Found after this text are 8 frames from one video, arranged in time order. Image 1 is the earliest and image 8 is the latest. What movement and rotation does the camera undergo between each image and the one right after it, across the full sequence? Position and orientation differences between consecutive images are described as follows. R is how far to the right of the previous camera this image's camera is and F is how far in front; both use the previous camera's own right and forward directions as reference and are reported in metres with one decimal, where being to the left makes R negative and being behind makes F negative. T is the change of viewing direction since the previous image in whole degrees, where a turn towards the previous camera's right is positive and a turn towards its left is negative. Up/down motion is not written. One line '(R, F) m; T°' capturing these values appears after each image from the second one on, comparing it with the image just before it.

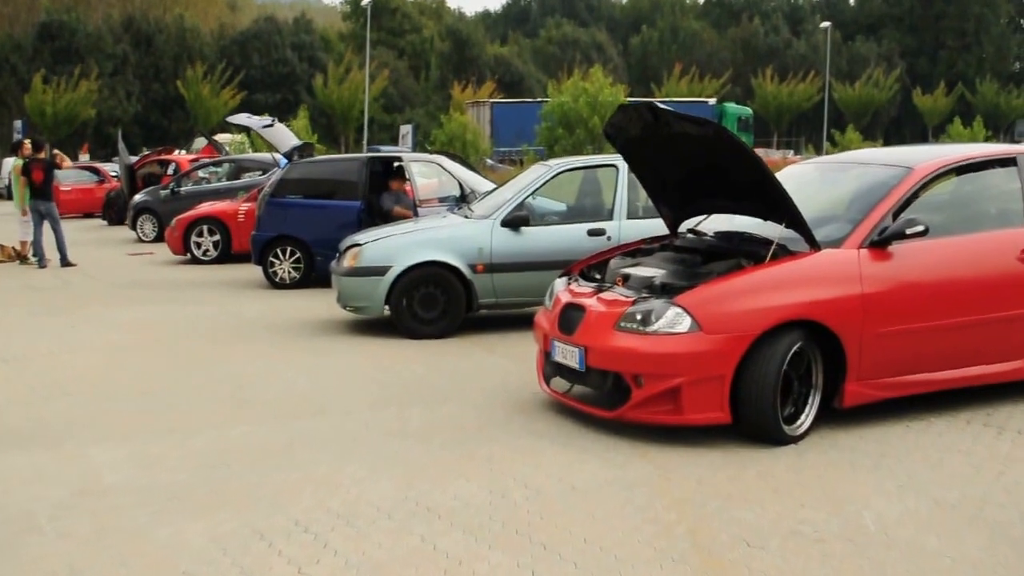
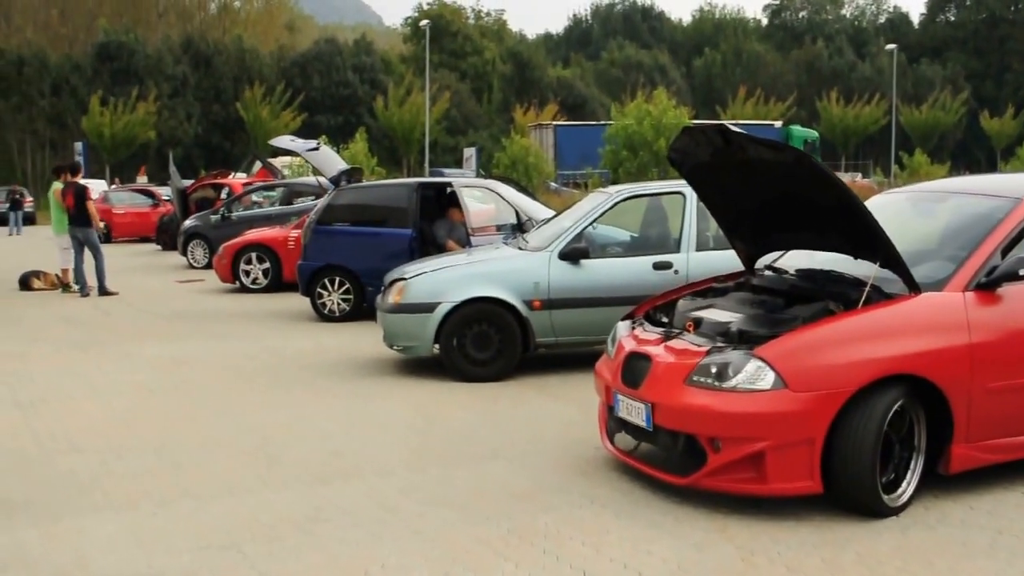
(0.0, +0.8) m; -2°
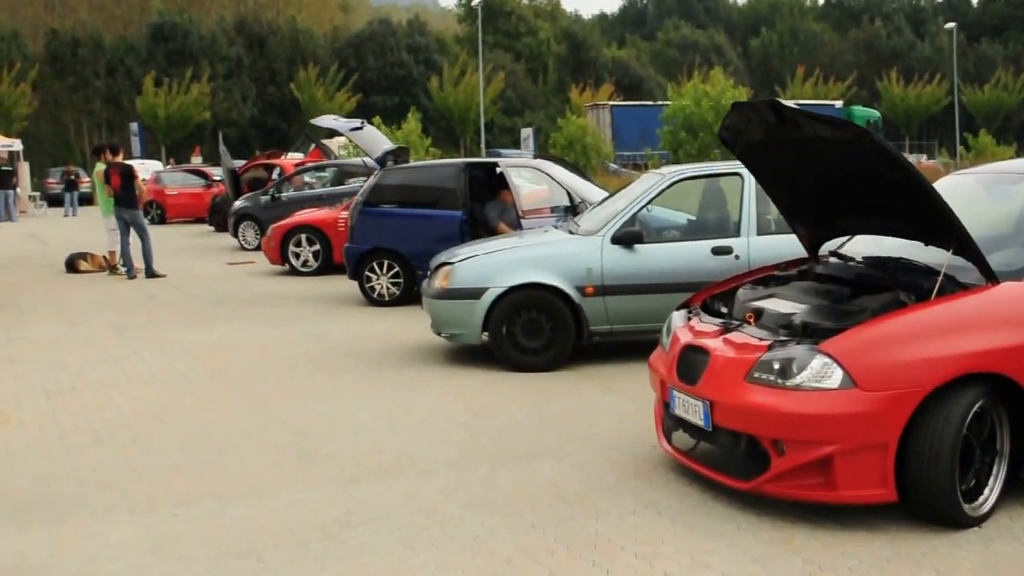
(0.0, +0.4) m; -2°
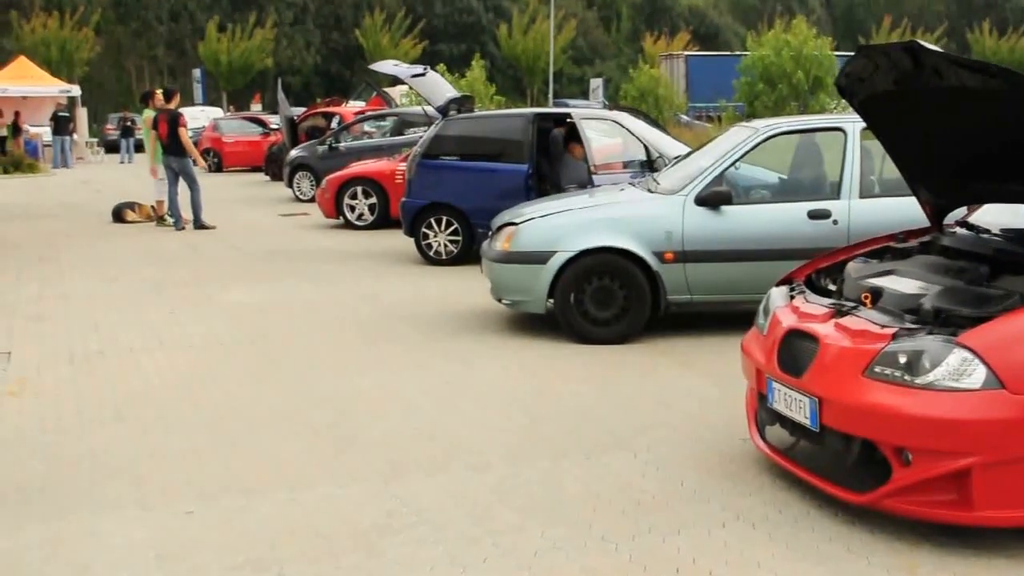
(0.0, +0.8) m; -2°
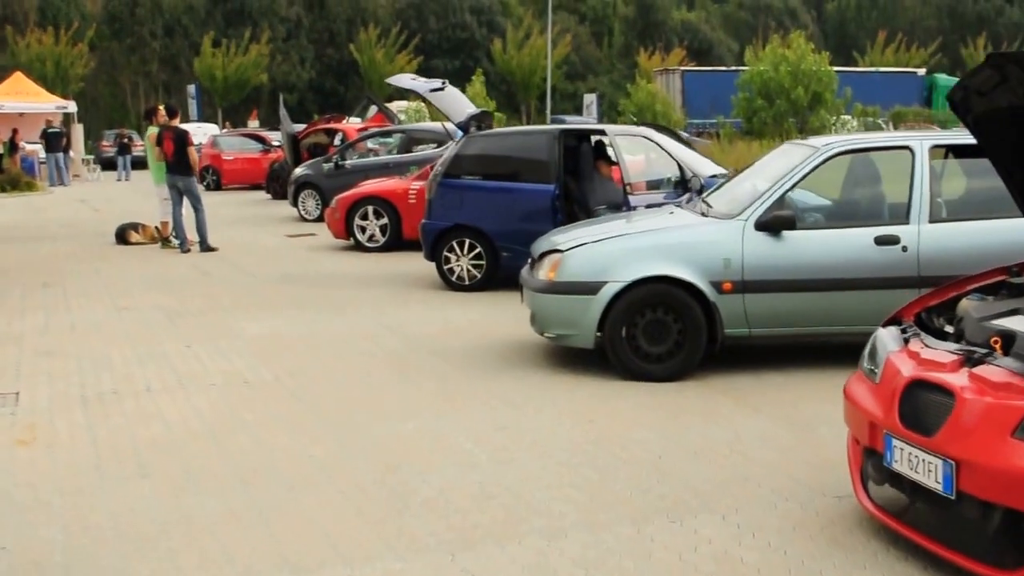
(-0.2, +0.6) m; 0°
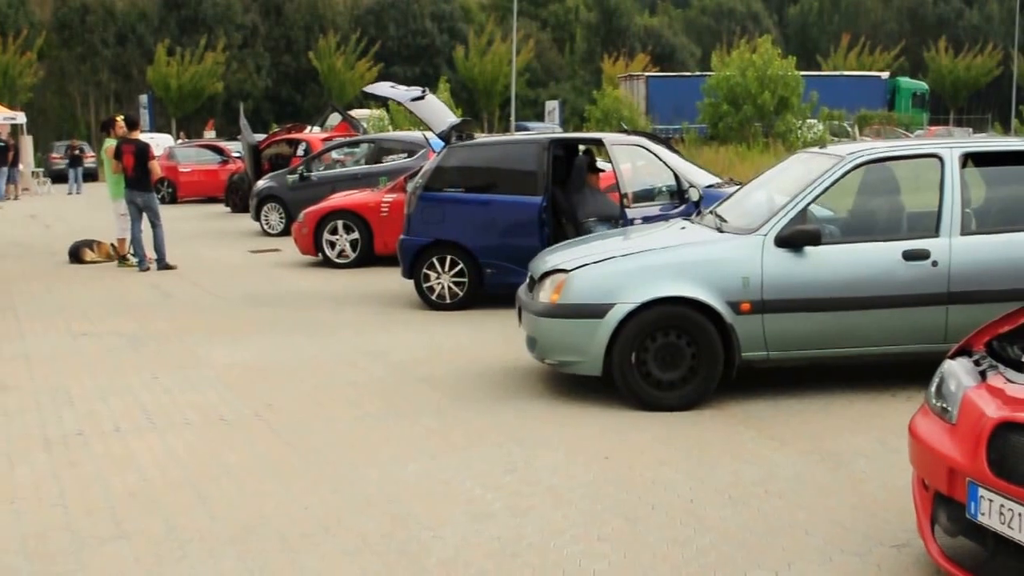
(-0.2, +0.6) m; +1°
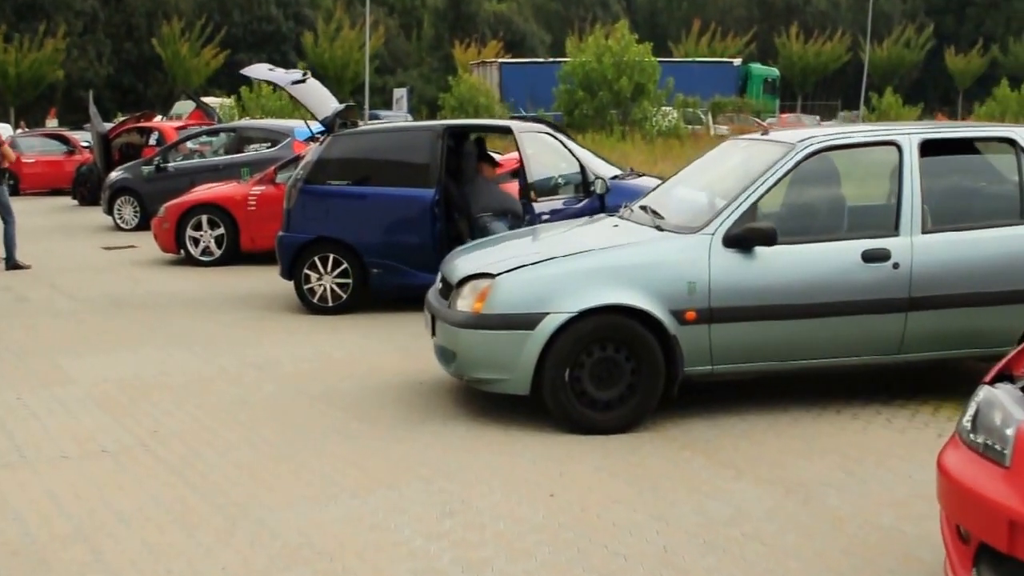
(-0.3, +0.8) m; +5°
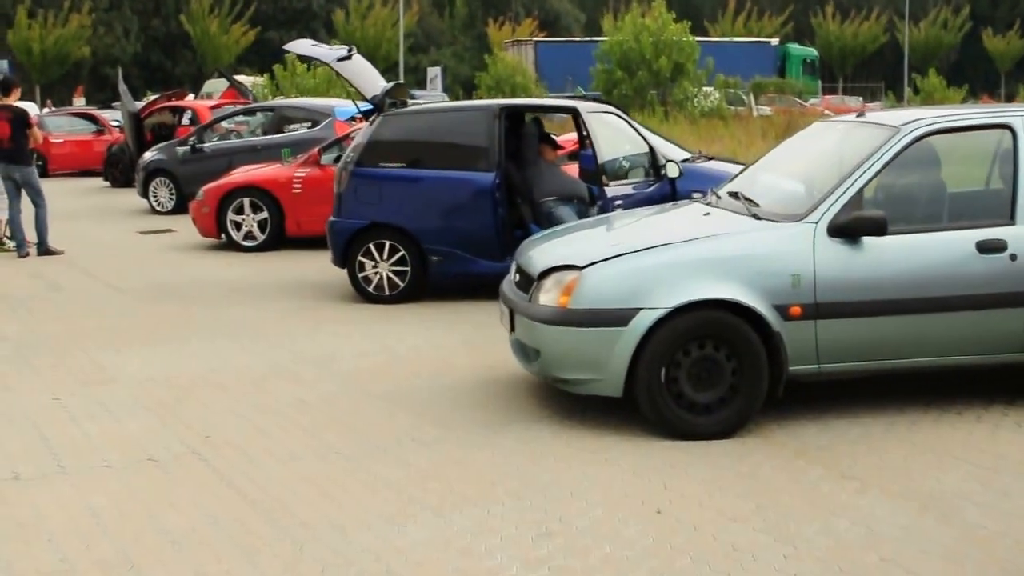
(-0.2, +0.5) m; -1°
